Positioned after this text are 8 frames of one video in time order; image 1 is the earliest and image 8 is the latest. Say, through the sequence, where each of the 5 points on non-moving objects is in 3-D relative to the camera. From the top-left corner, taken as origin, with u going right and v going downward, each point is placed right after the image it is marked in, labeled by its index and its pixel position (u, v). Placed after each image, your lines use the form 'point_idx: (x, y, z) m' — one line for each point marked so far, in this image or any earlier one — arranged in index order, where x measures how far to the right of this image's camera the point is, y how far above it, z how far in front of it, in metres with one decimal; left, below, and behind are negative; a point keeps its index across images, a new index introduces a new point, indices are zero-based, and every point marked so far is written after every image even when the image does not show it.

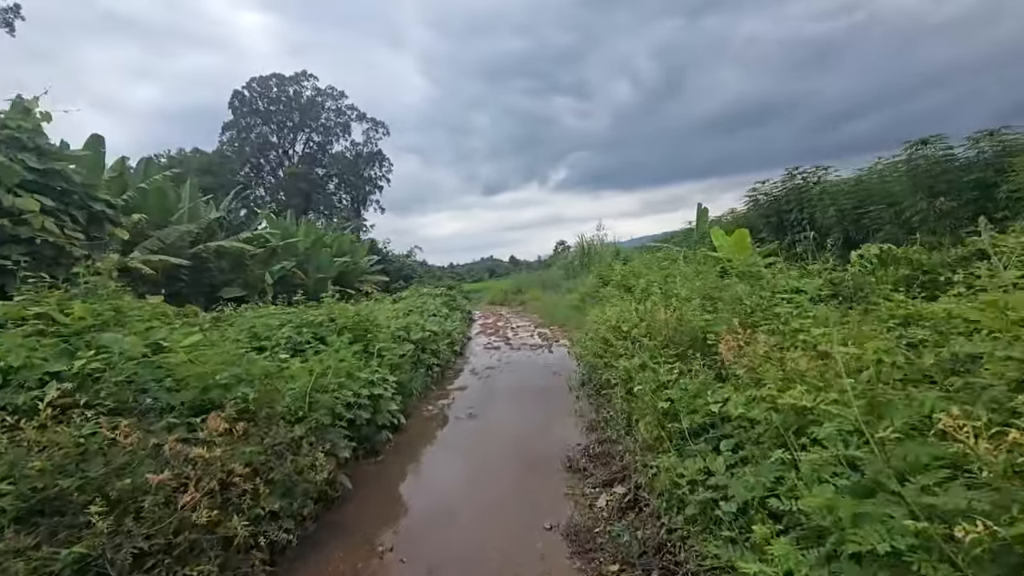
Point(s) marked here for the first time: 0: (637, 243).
0: (+3.6, +1.3, +14.9) m
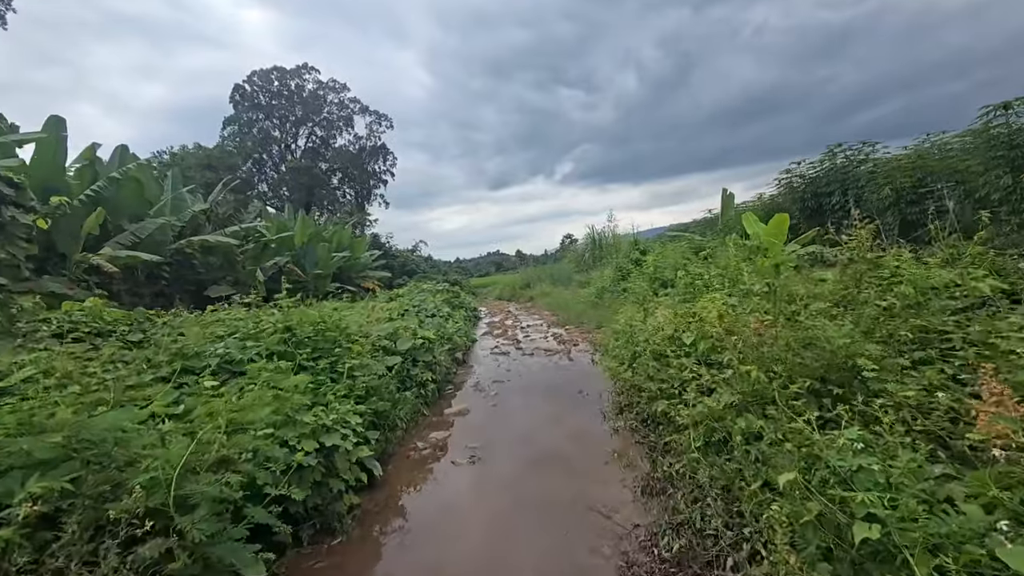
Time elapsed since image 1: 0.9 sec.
0: (+3.8, +1.4, +13.7) m
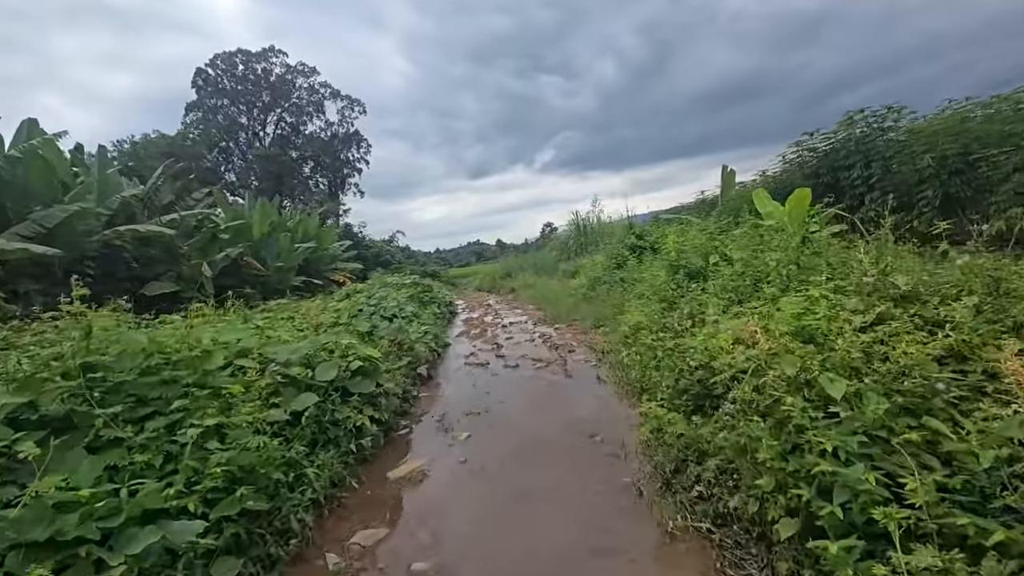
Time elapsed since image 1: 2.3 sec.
0: (+3.3, +1.7, +12.4) m
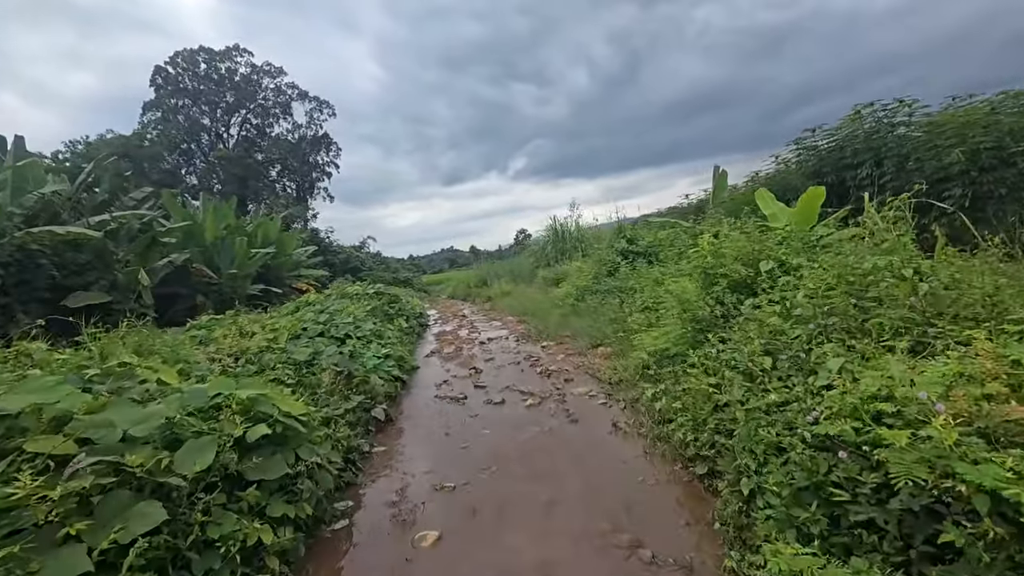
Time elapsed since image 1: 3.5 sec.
0: (+2.8, +1.5, +11.5) m
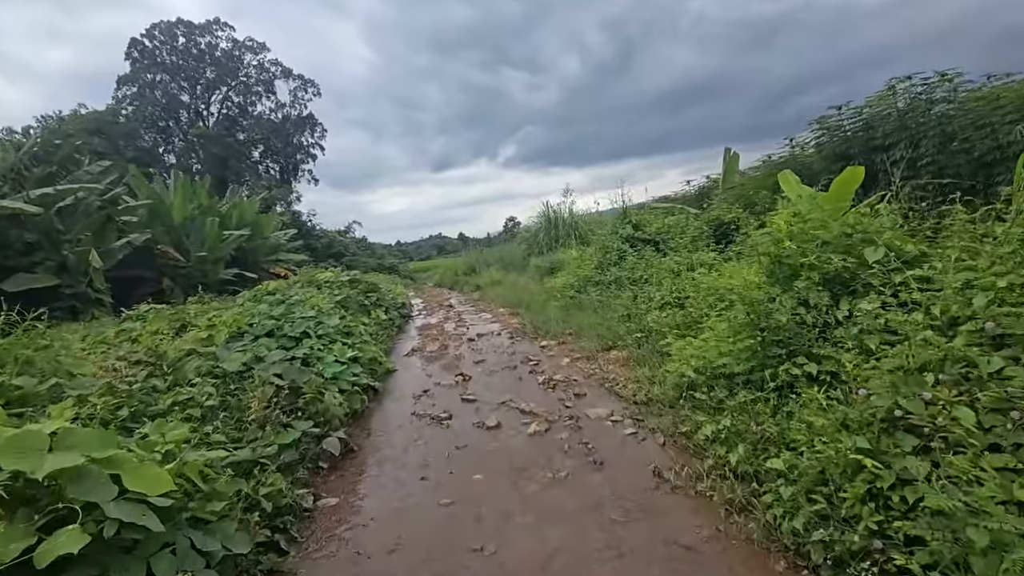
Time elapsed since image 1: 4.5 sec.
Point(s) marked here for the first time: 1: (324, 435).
0: (+2.7, +1.7, +10.6) m
1: (-1.0, -0.8, +2.8) m
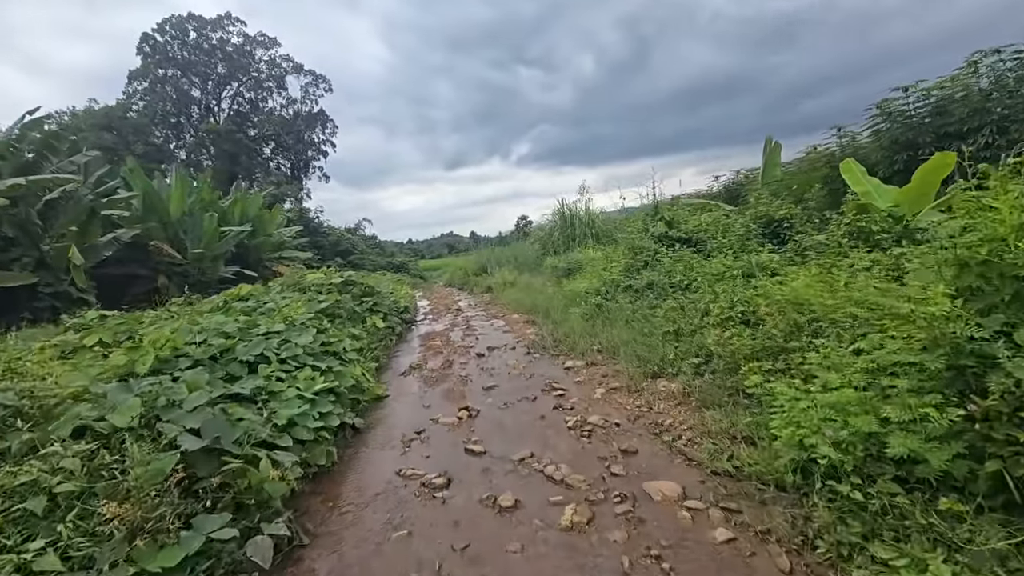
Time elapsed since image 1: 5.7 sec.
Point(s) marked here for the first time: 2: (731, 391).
0: (+2.9, +1.6, +9.5) m
1: (-0.9, -0.8, +1.9) m
2: (+1.1, -0.5, +2.9) m
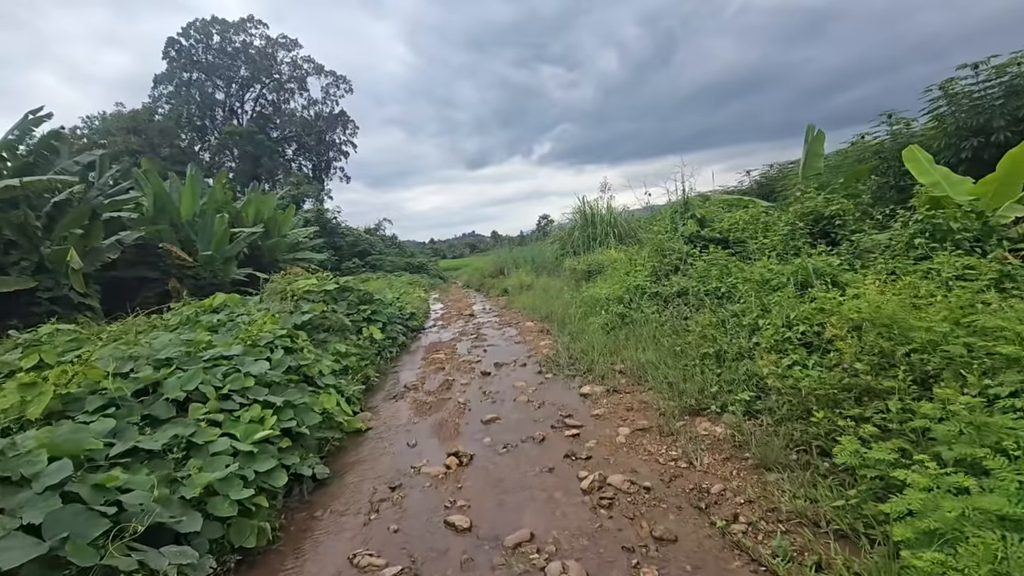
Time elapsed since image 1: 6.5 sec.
0: (+3.2, +1.5, +8.7) m
1: (-1.0, -0.9, +1.2) m
2: (+1.1, -0.6, +2.2) m
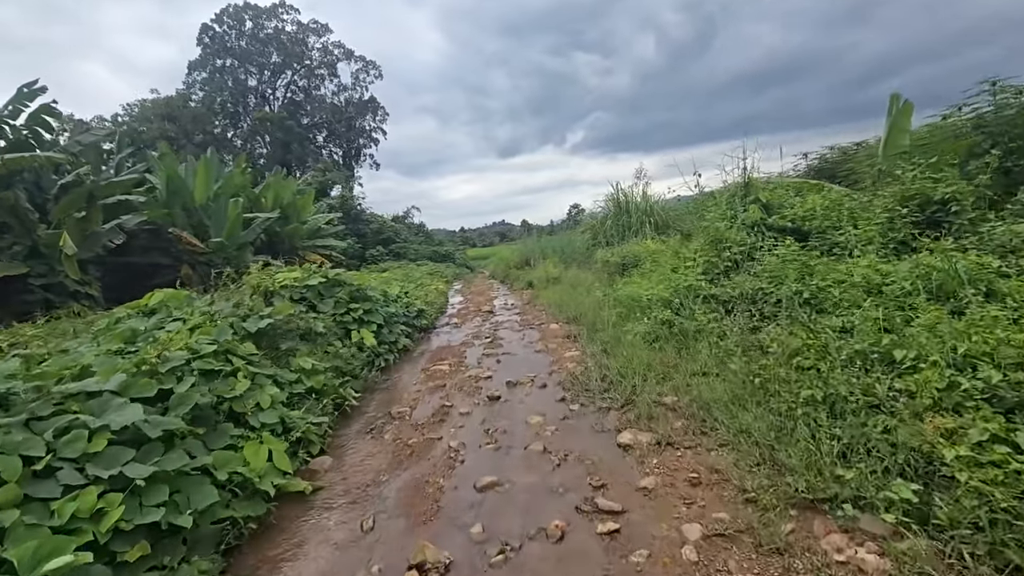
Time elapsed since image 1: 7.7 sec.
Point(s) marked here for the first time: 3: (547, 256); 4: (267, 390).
0: (+3.6, +1.5, +7.5) m
1: (-1.1, -1.0, +0.2) m
2: (+1.1, -0.7, +1.1) m
3: (+0.7, +0.8, +13.2) m
4: (-1.2, -0.5, +2.7) m
